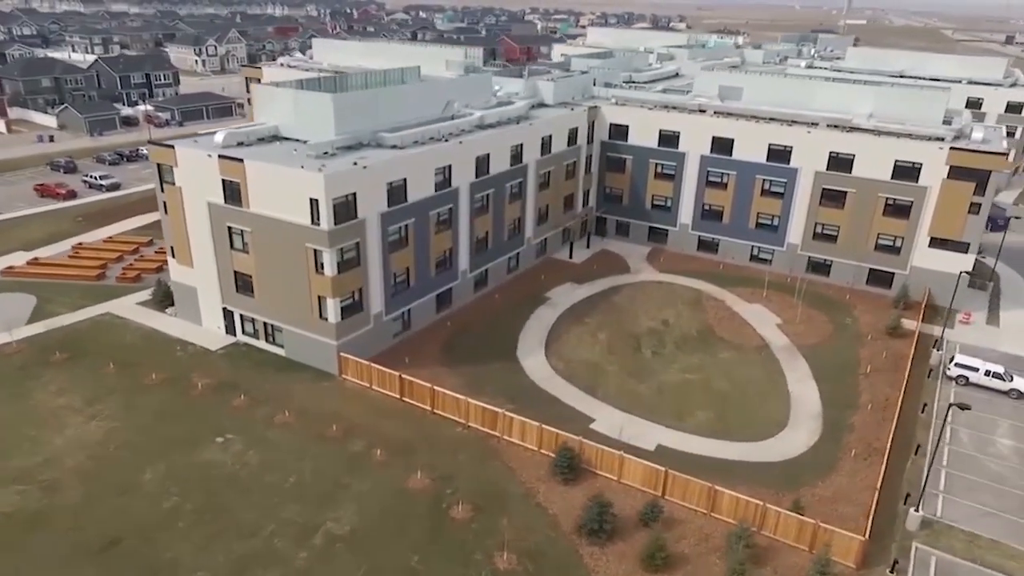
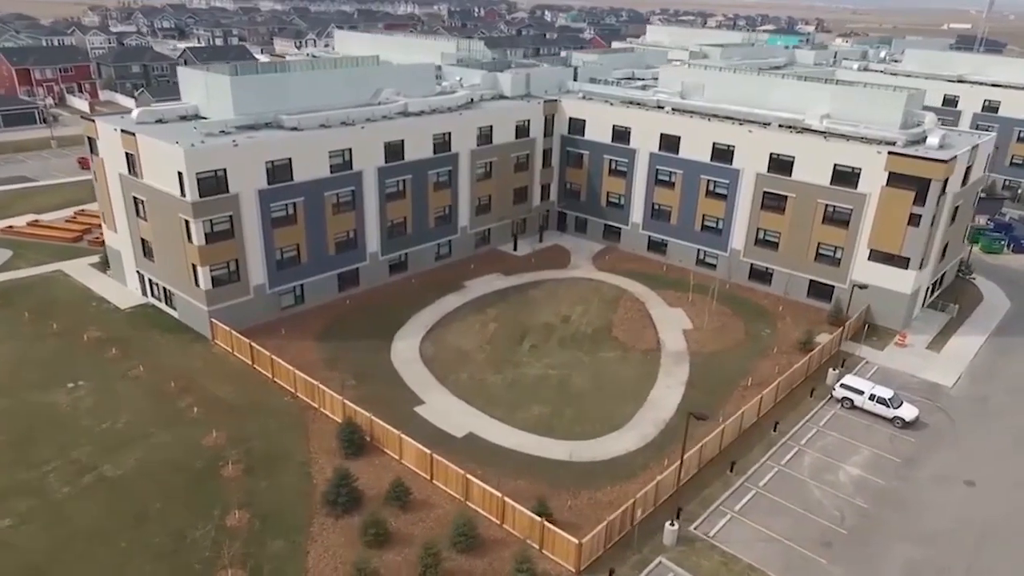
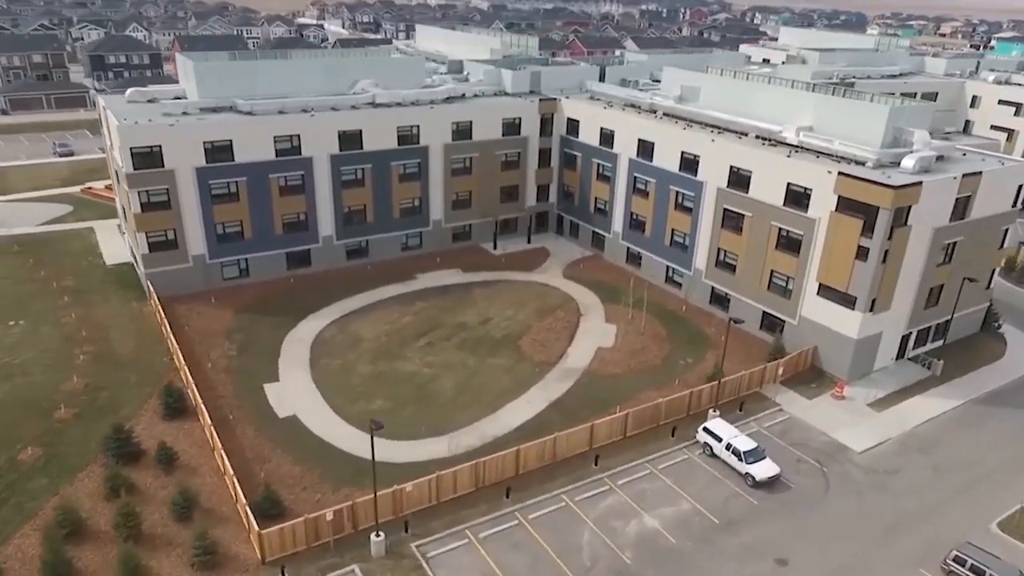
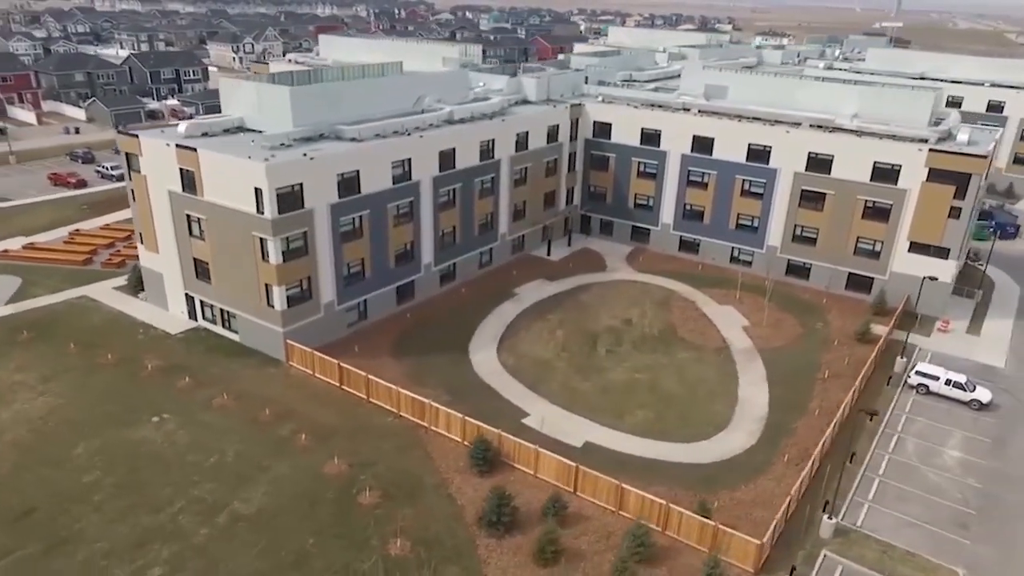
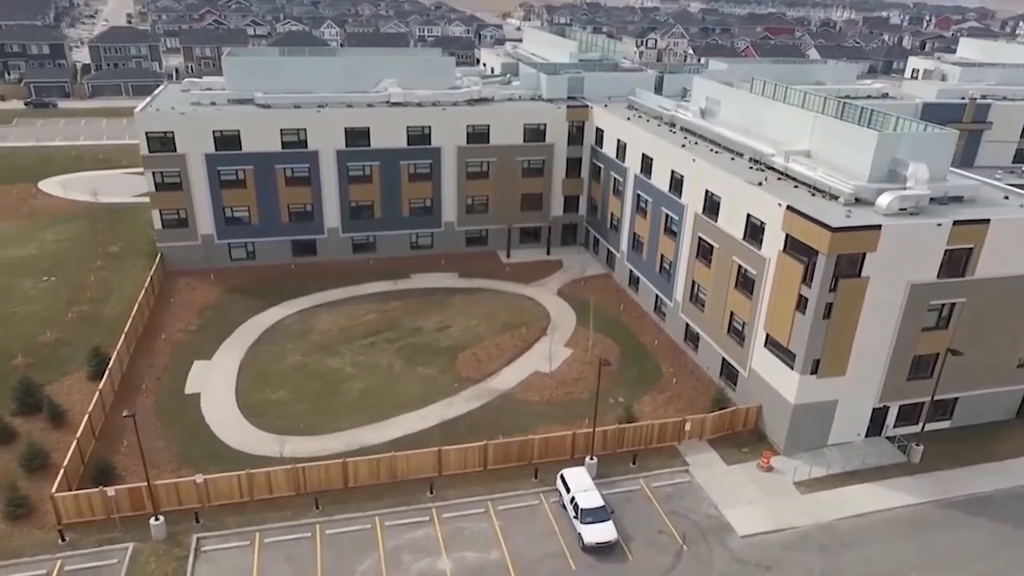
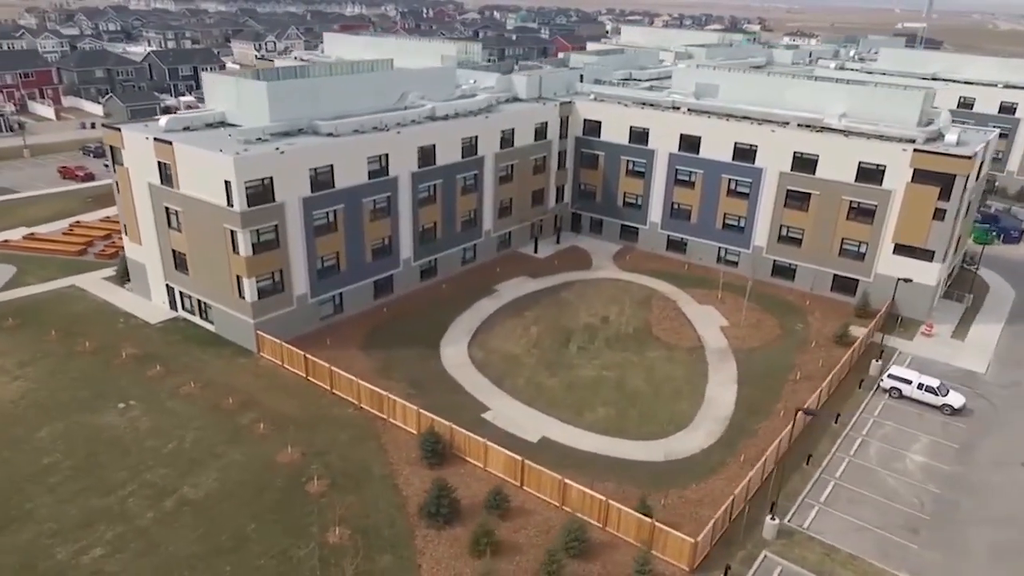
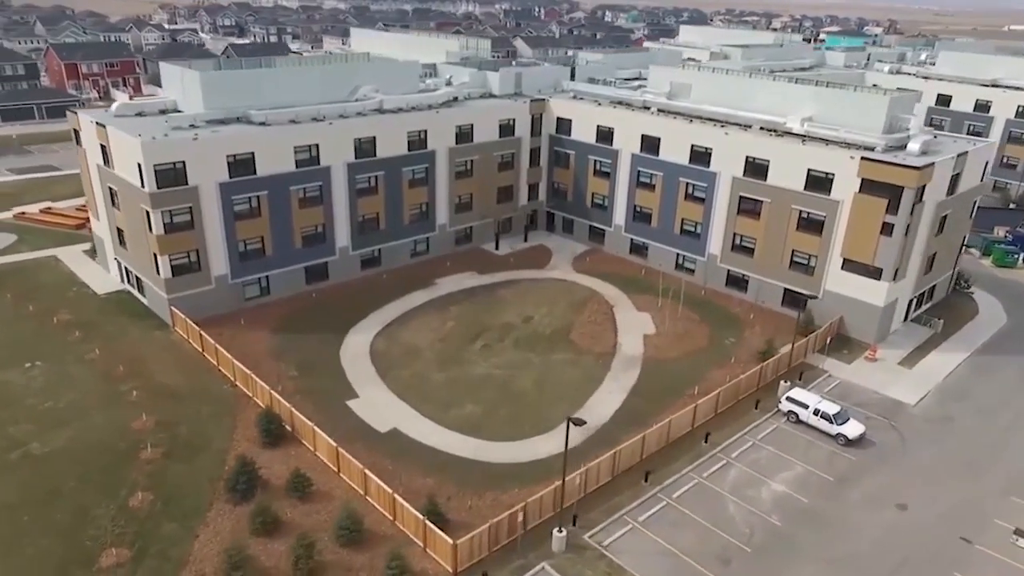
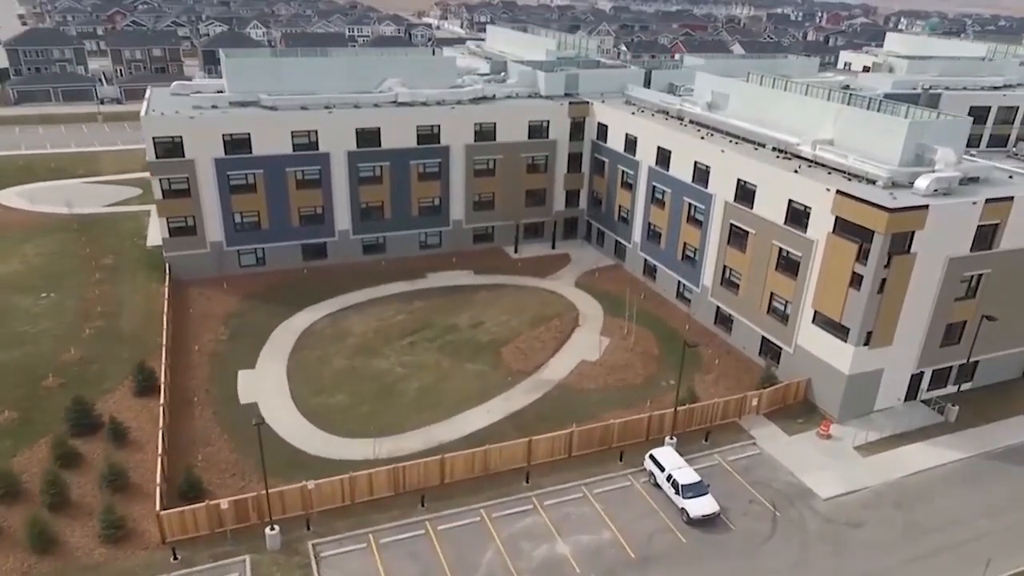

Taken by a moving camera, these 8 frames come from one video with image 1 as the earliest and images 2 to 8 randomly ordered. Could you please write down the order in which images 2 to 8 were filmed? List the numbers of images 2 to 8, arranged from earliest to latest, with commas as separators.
4, 6, 2, 7, 3, 8, 5
